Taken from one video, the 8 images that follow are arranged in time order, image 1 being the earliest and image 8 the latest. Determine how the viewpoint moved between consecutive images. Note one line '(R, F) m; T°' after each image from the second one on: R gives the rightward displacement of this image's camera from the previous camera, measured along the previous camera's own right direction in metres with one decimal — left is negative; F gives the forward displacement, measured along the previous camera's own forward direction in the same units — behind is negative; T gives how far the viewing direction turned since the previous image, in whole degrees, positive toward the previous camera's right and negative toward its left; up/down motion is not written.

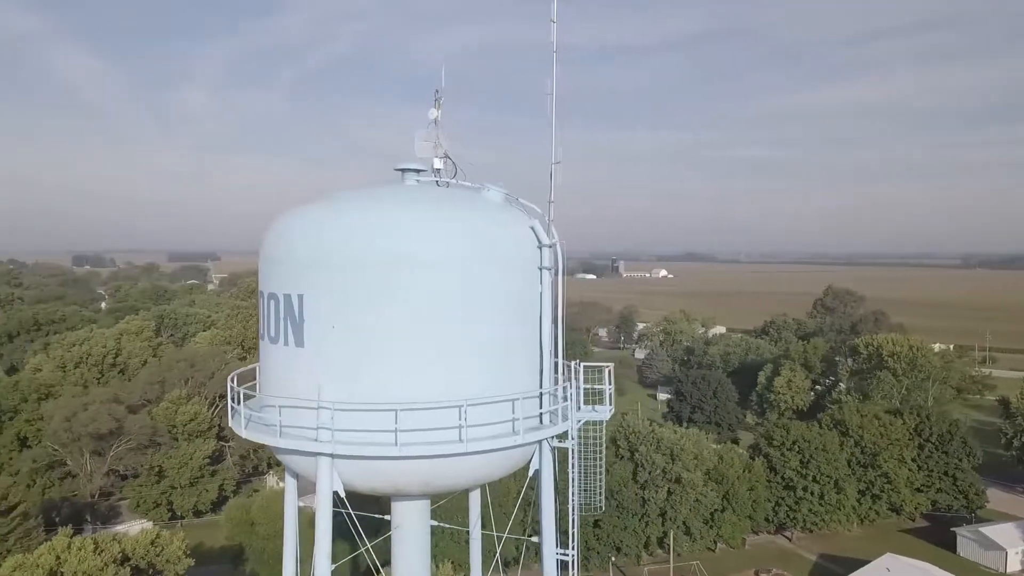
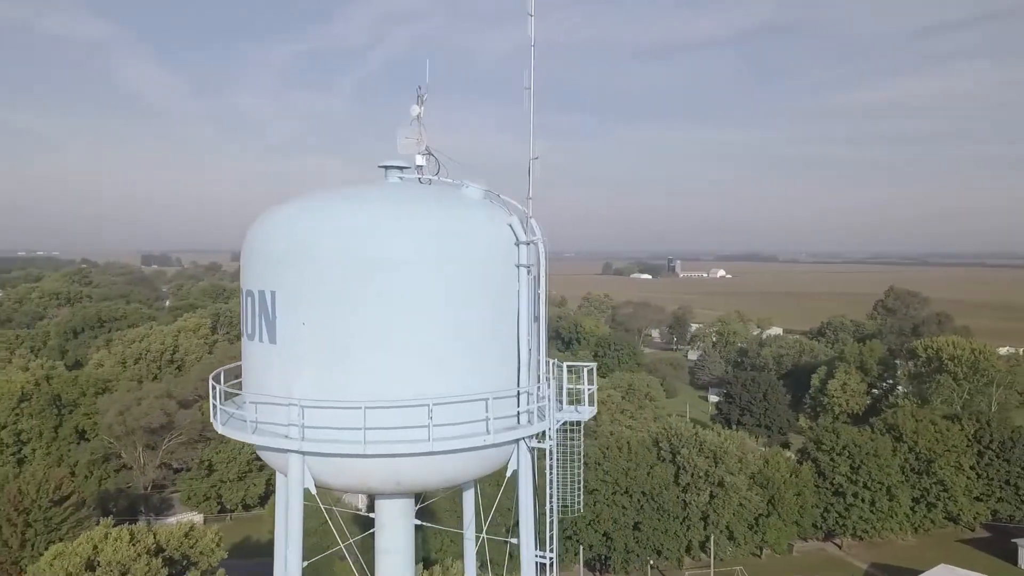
(+0.7, +0.1) m; -4°
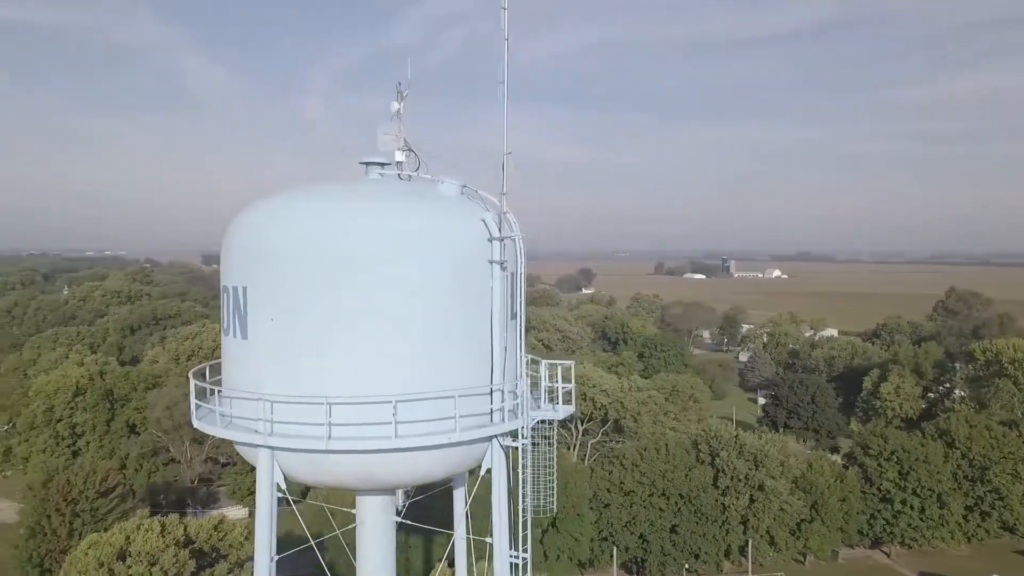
(+0.7, +0.1) m; -4°
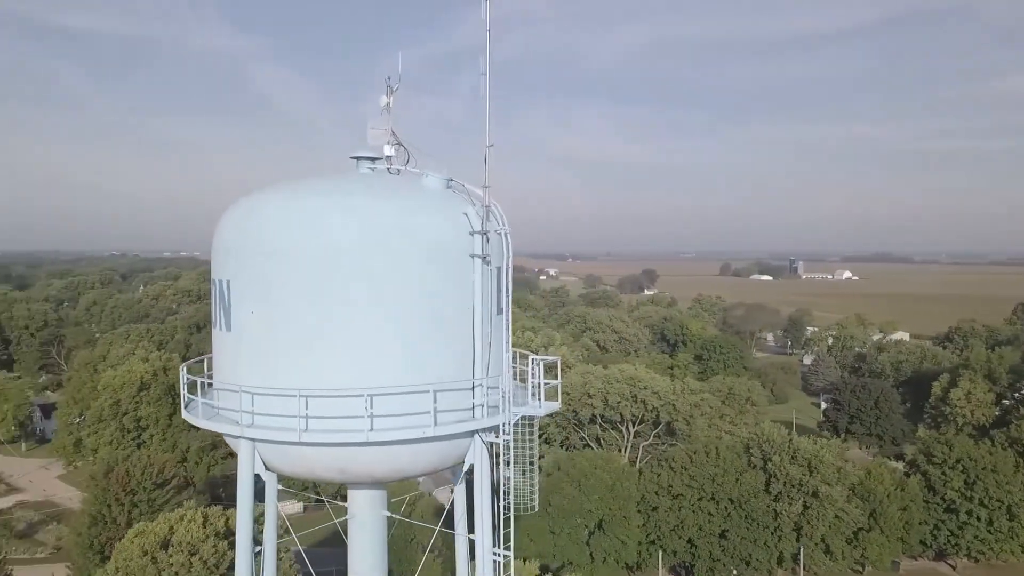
(+0.7, +0.1) m; -4°
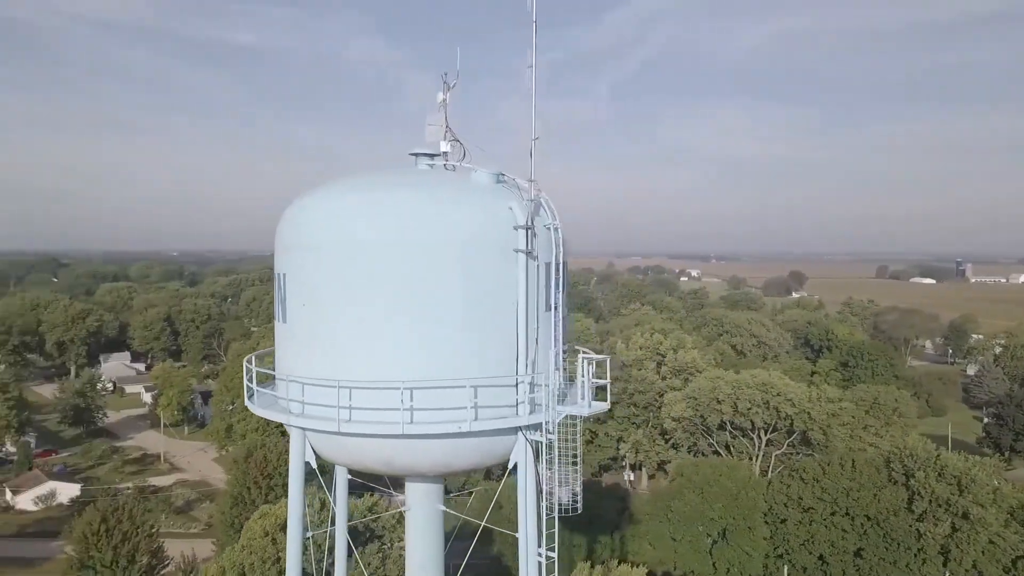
(+0.8, +0.2) m; -10°
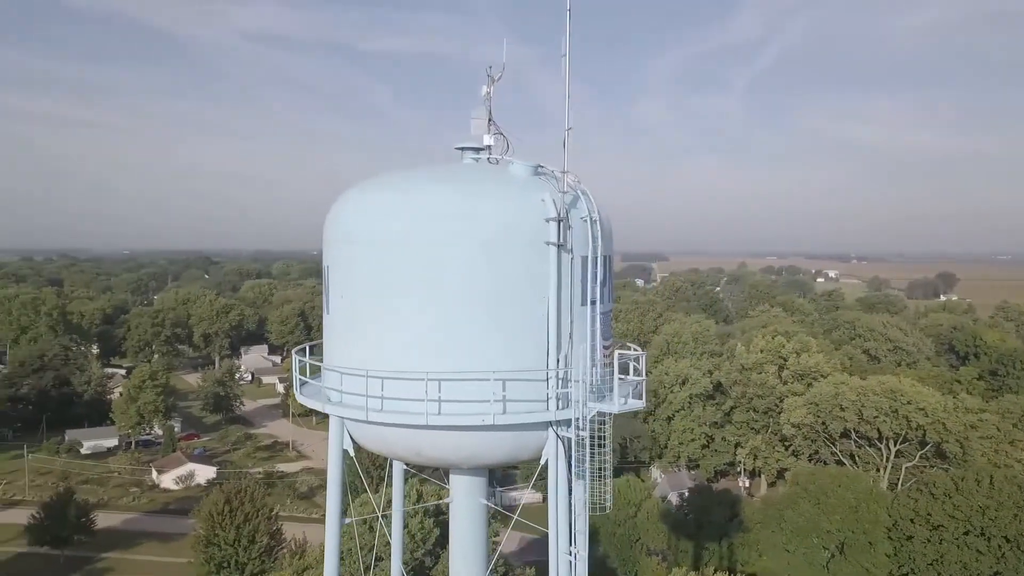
(+0.8, +0.1) m; -9°
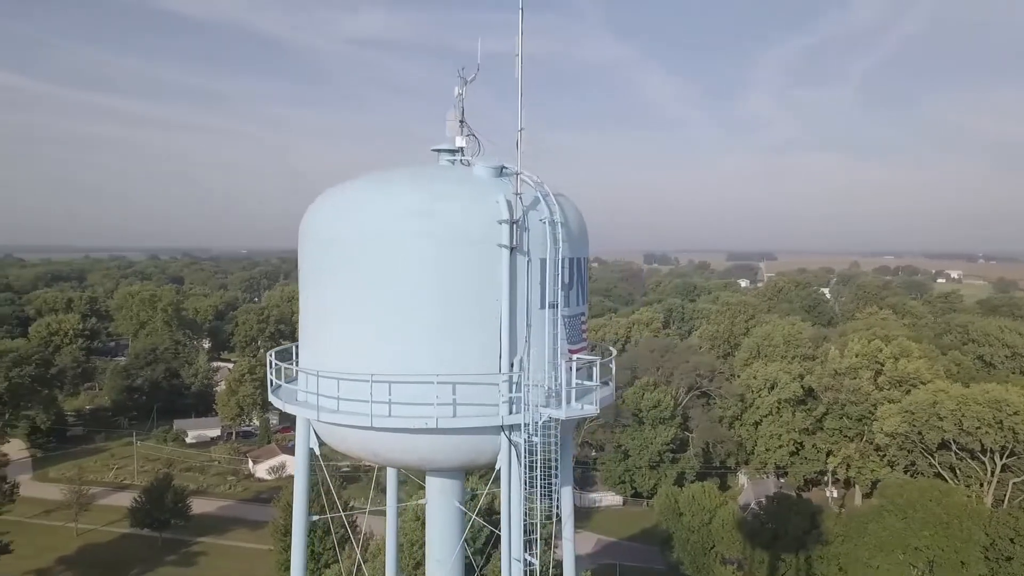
(+1.3, +0.2) m; -7°
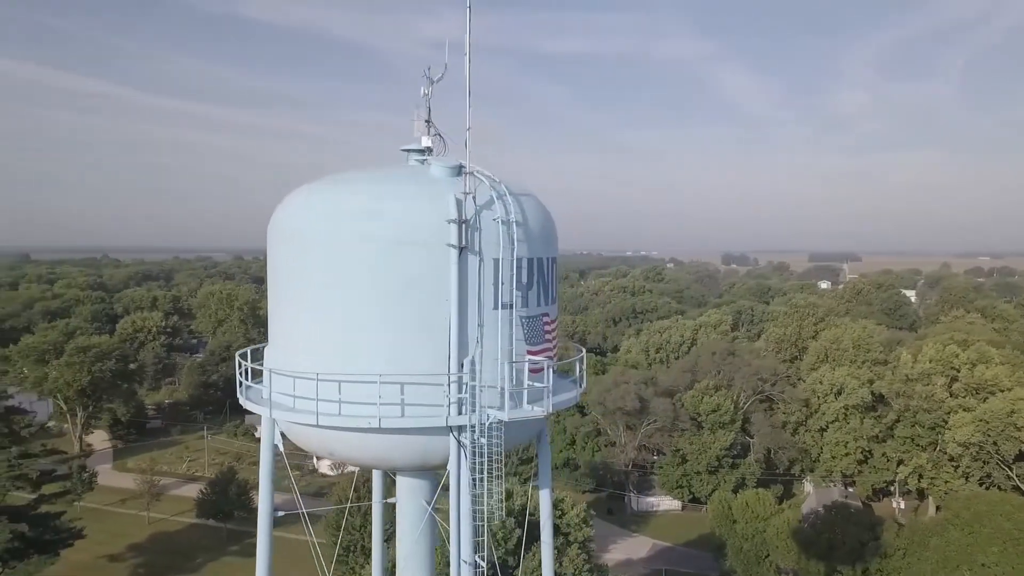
(+1.1, +0.1) m; -5°
